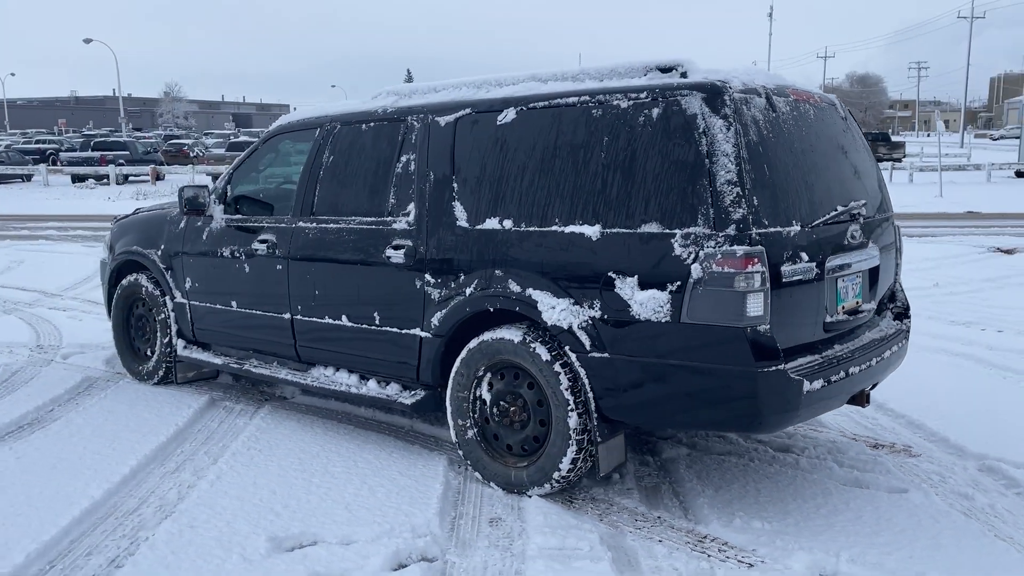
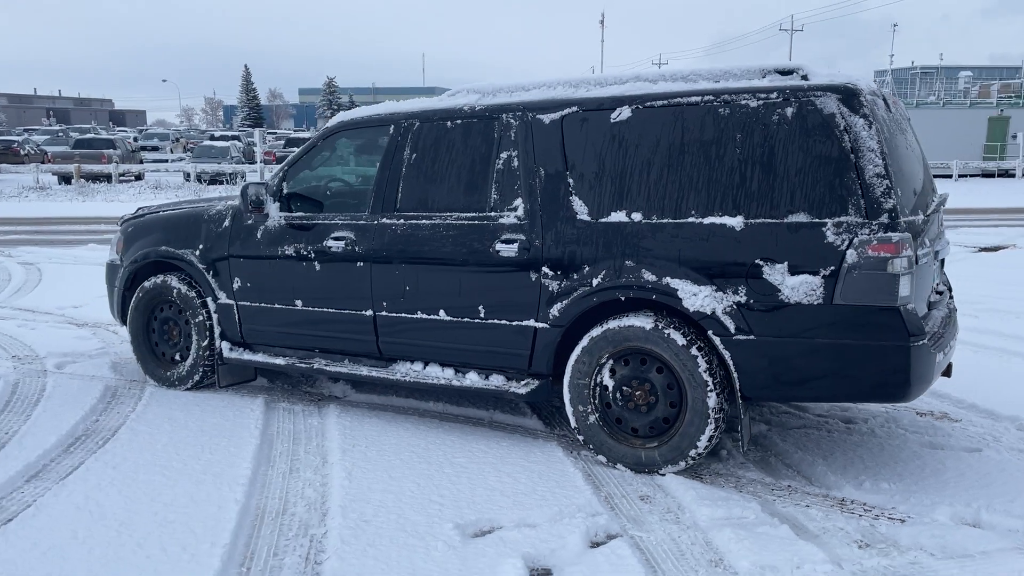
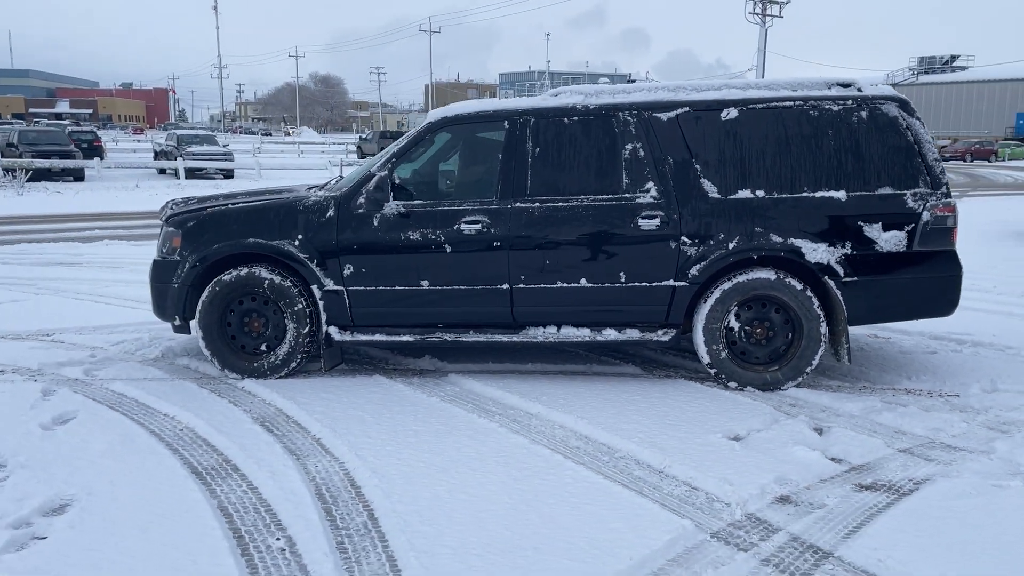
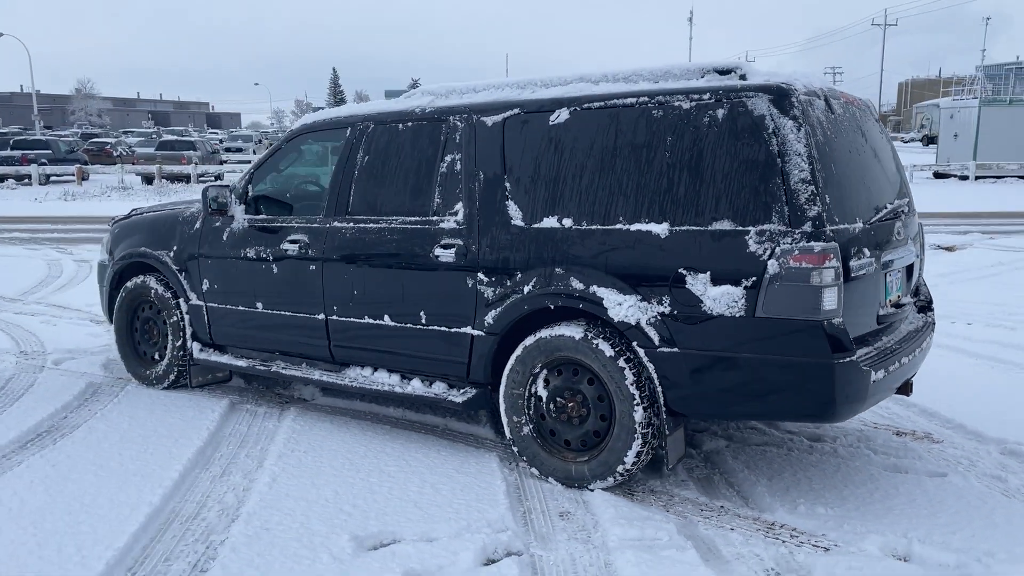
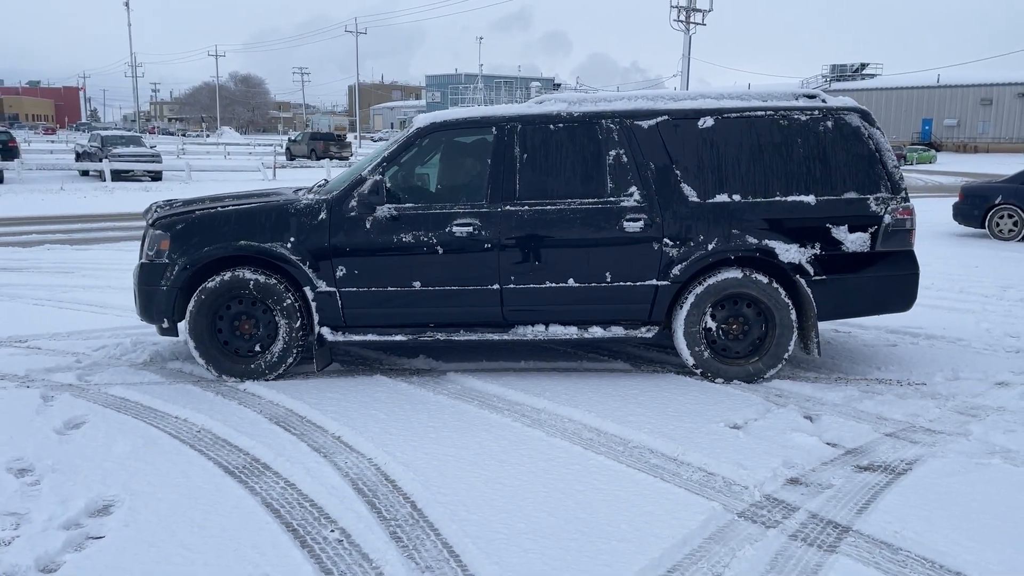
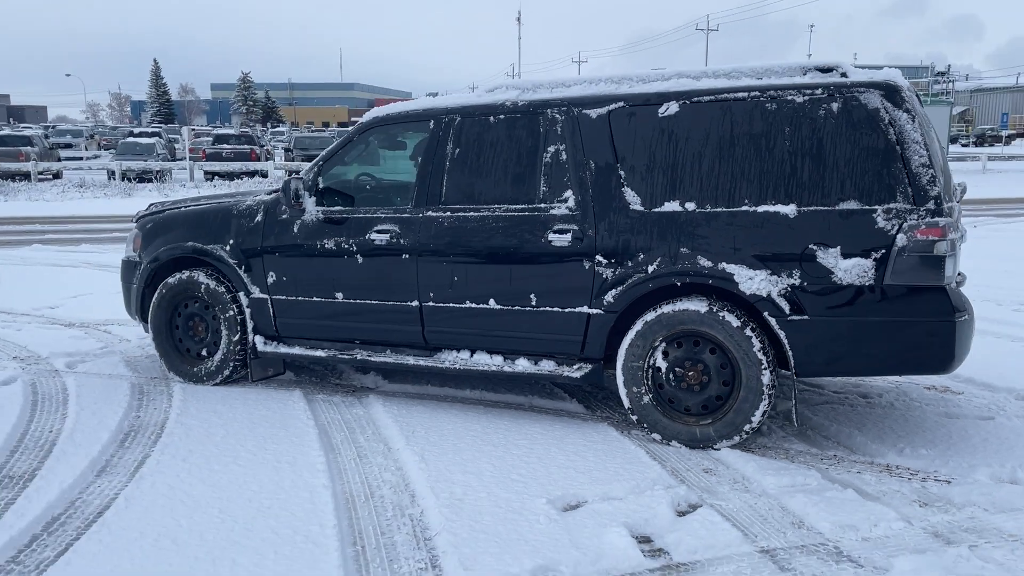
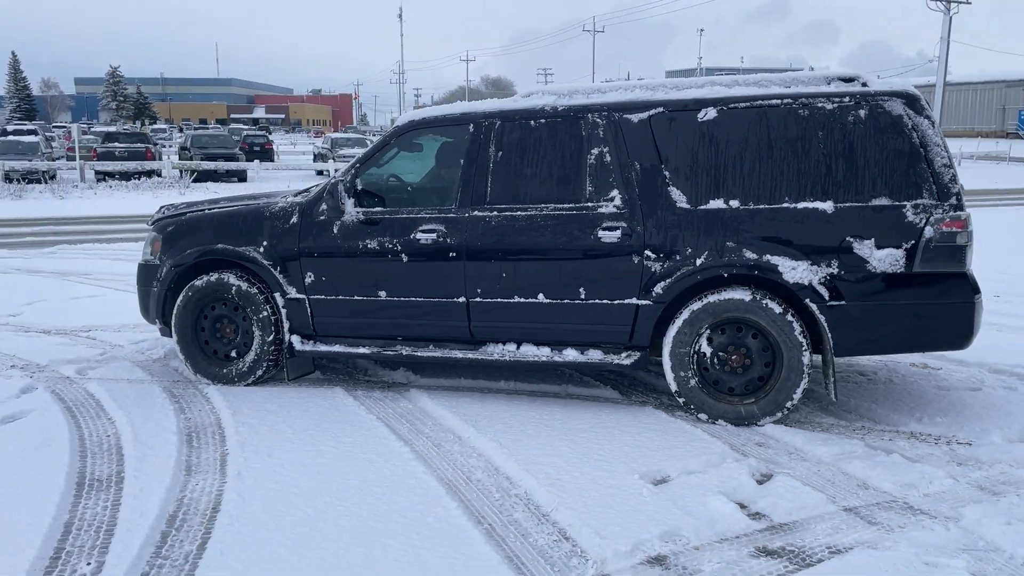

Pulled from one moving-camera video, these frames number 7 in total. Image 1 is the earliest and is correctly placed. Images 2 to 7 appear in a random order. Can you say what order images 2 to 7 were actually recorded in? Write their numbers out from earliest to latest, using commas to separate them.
4, 2, 6, 7, 3, 5
